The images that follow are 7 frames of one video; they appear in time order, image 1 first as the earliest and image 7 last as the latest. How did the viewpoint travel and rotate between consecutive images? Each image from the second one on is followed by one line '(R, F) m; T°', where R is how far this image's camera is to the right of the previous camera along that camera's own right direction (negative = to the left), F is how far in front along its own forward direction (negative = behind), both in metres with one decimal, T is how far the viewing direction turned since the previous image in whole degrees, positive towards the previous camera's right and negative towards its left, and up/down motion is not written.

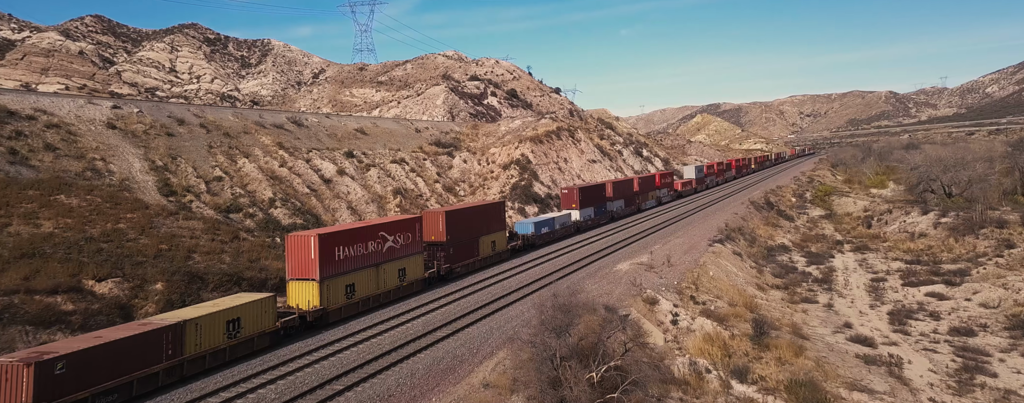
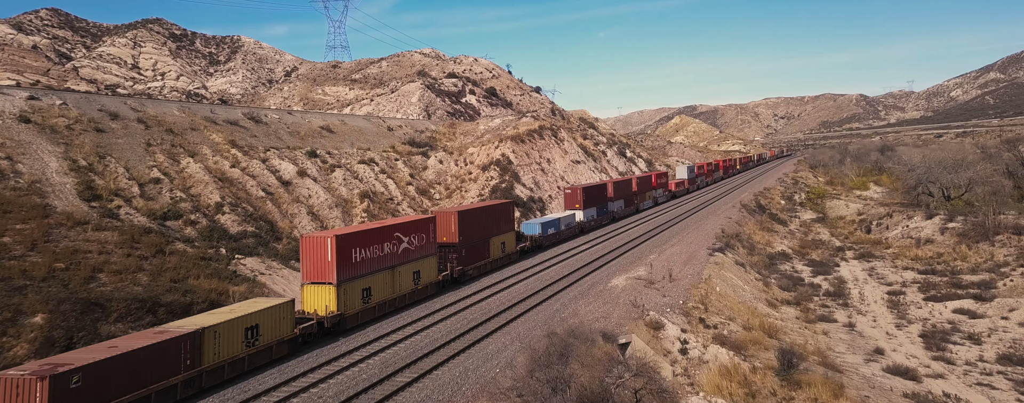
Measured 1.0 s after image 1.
(-0.1, +4.2) m; +2°
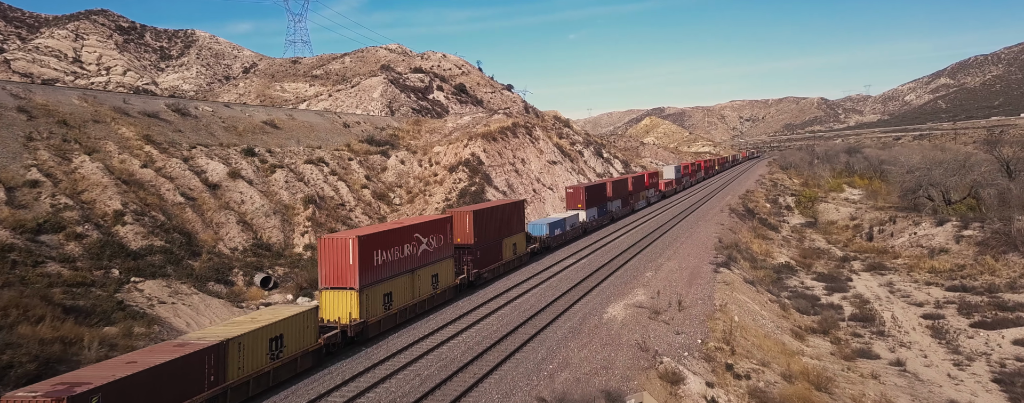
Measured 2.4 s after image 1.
(0.0, +5.9) m; +3°
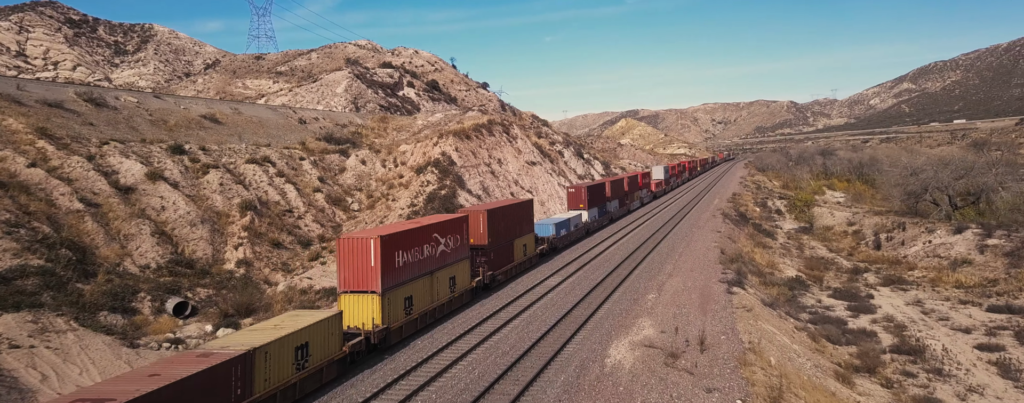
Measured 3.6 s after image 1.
(+0.1, +5.4) m; +3°
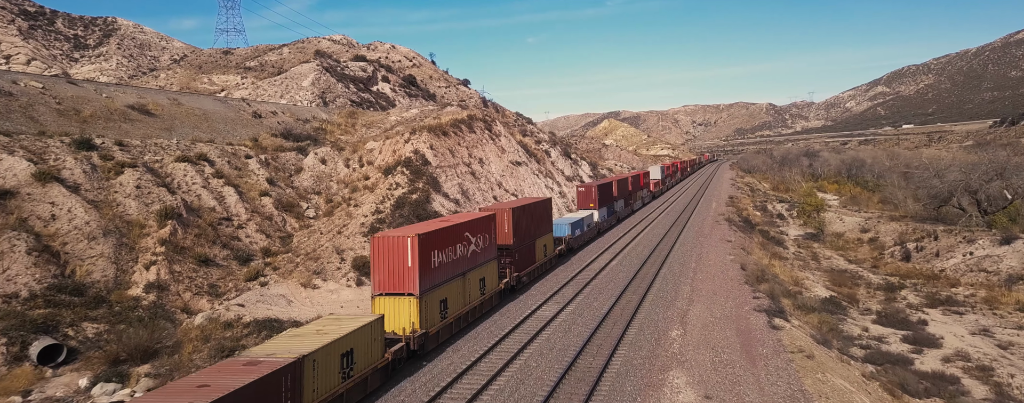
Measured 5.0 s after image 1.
(-0.1, +5.9) m; +2°
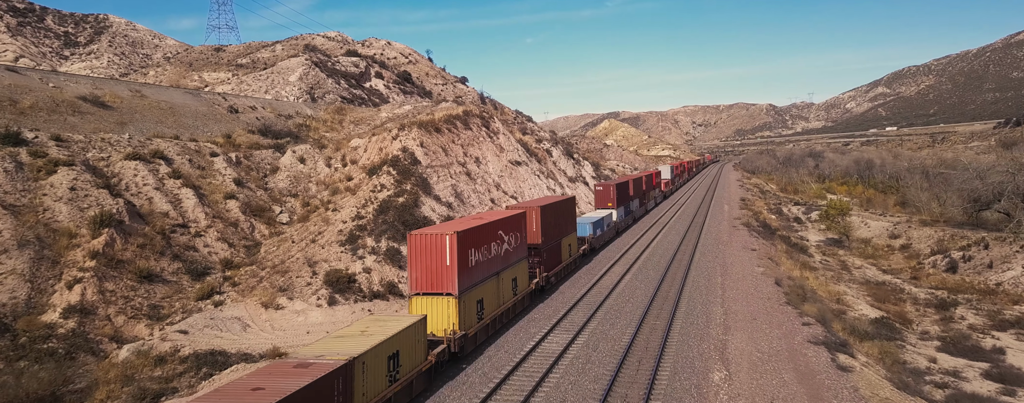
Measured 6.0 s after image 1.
(0.0, +4.2) m; 0°
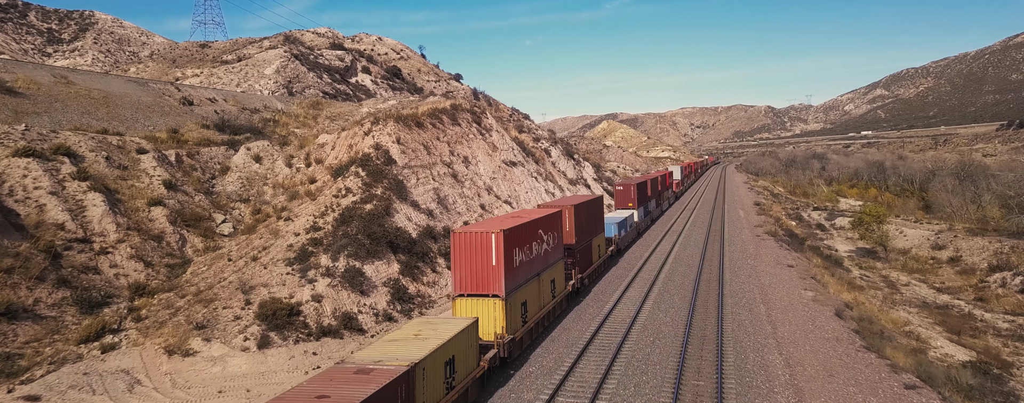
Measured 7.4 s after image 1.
(+0.3, +5.9) m; 0°
